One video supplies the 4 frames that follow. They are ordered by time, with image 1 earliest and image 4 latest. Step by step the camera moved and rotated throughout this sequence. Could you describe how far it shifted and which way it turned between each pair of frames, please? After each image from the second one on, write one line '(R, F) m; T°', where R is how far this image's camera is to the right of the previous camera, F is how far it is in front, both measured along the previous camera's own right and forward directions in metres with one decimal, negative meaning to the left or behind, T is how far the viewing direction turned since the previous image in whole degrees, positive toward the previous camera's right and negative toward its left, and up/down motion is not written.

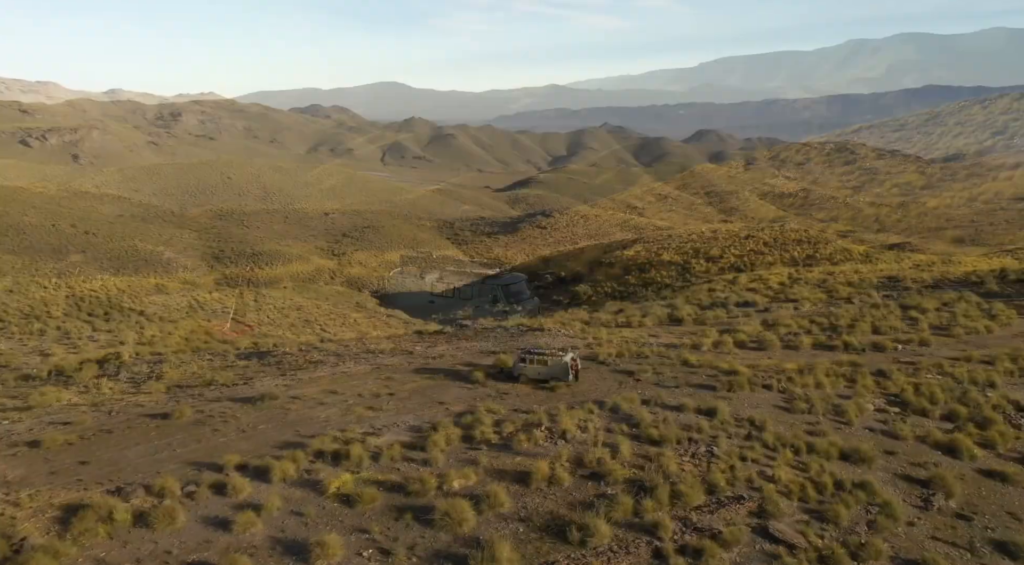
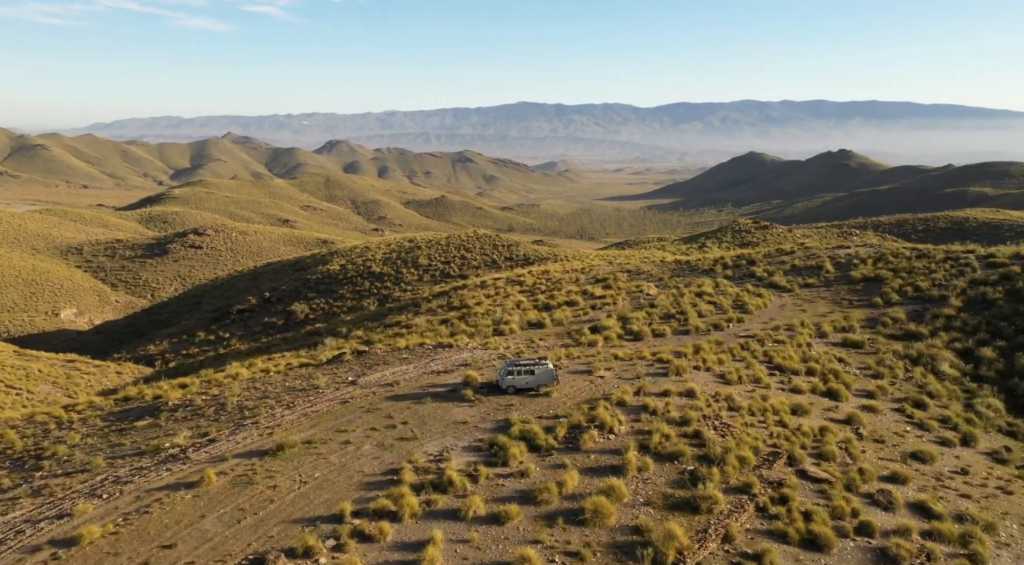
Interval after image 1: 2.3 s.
(-9.4, +0.5) m; +26°
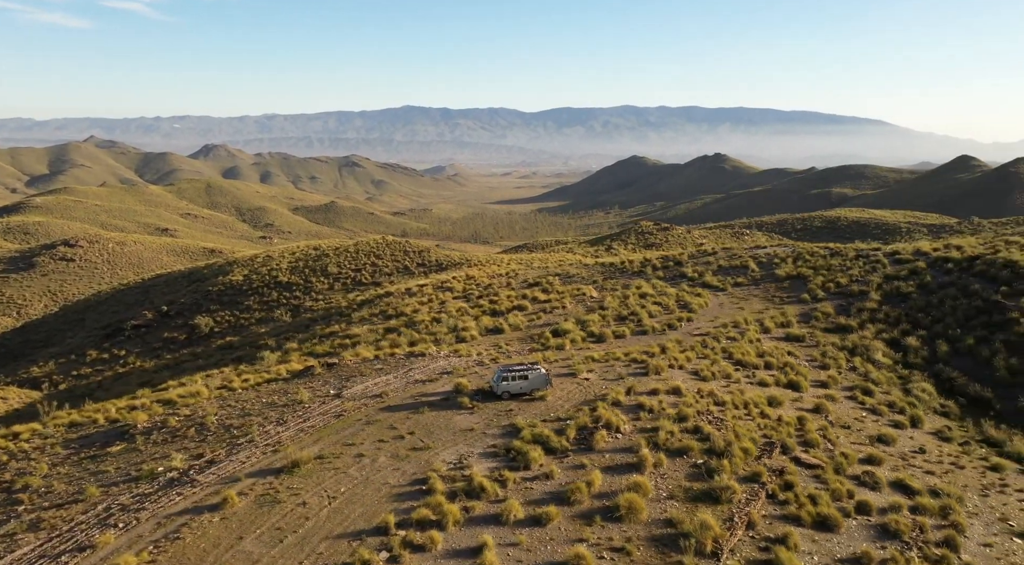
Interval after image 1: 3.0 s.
(-3.0, -0.3) m; +8°
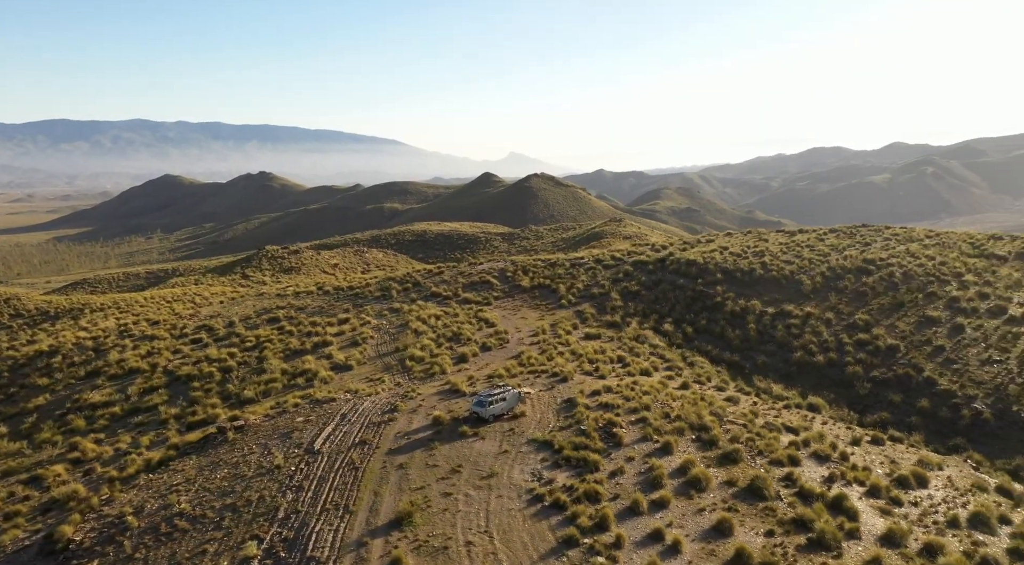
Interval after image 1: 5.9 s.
(-12.4, +1.5) m; +32°
